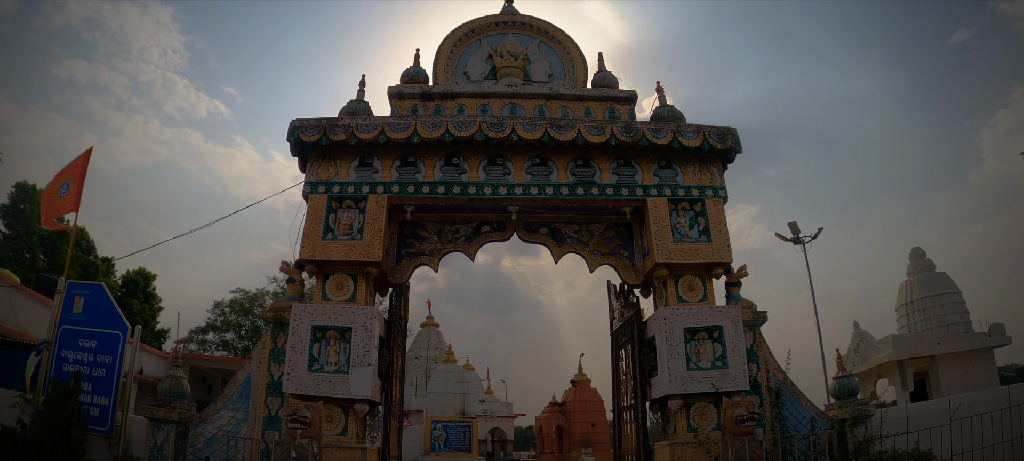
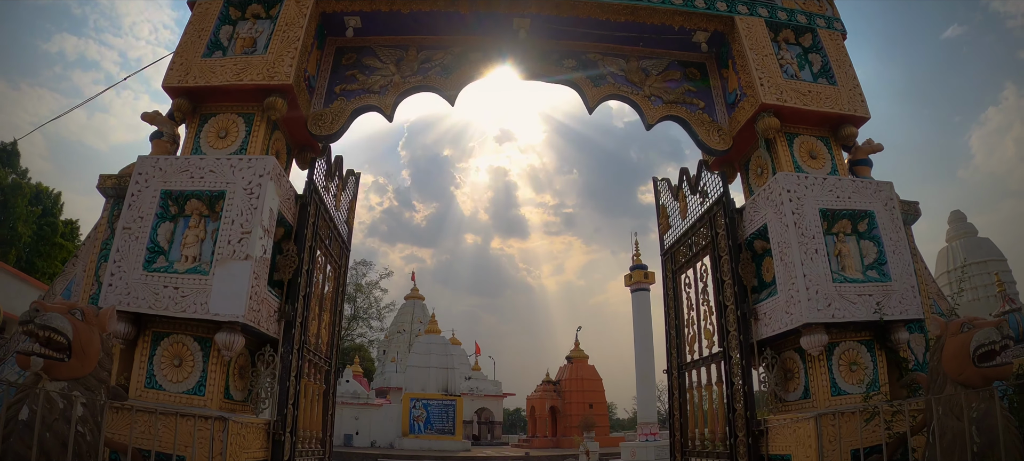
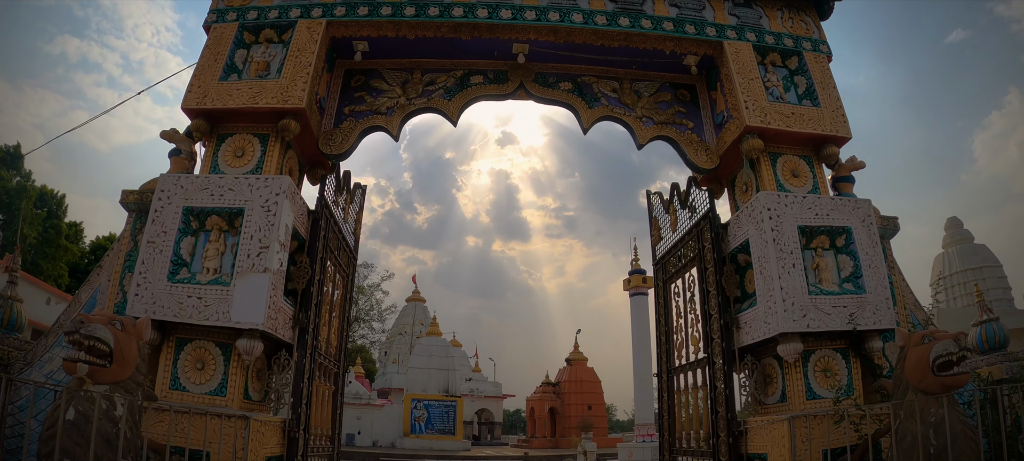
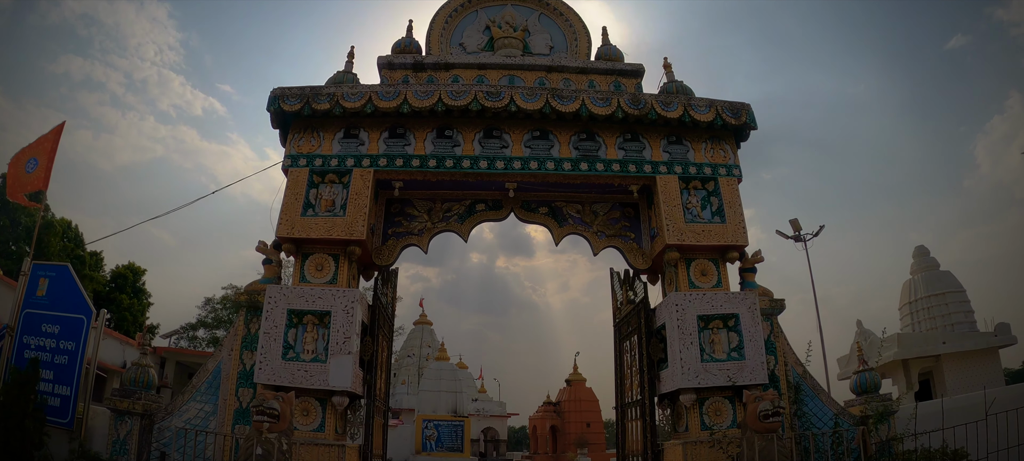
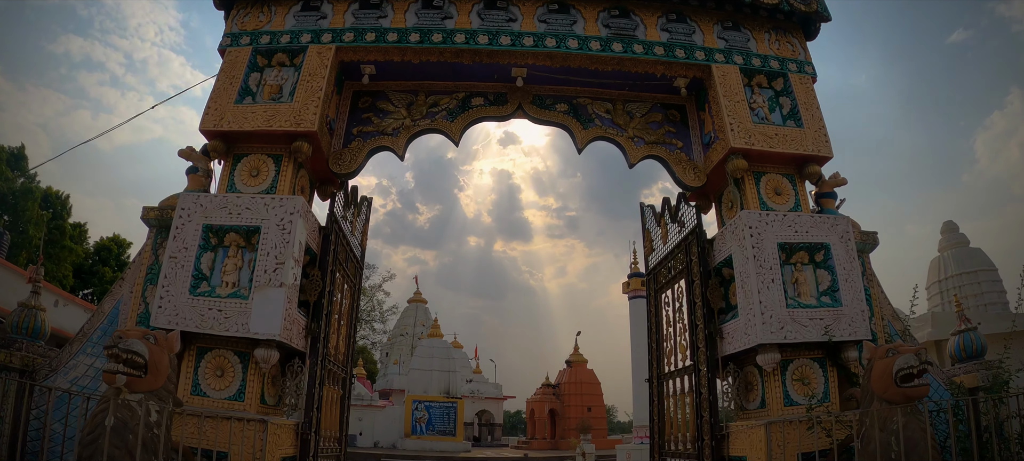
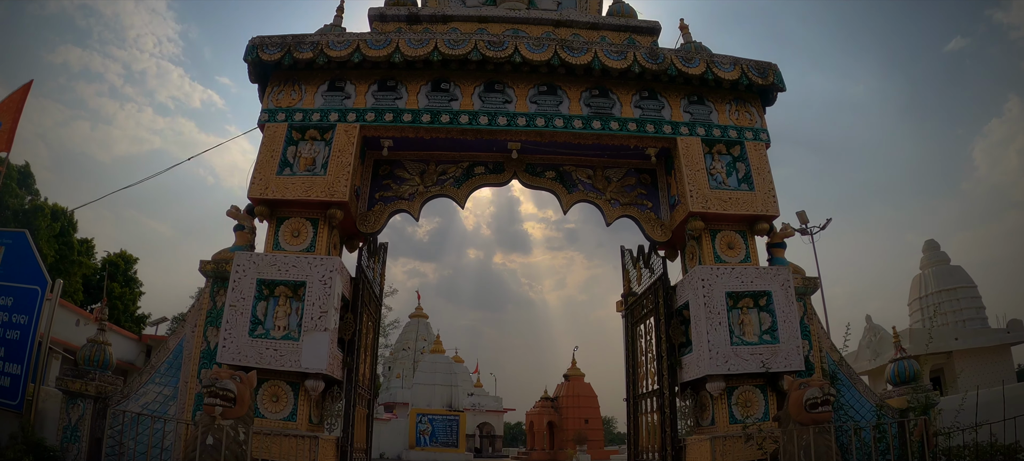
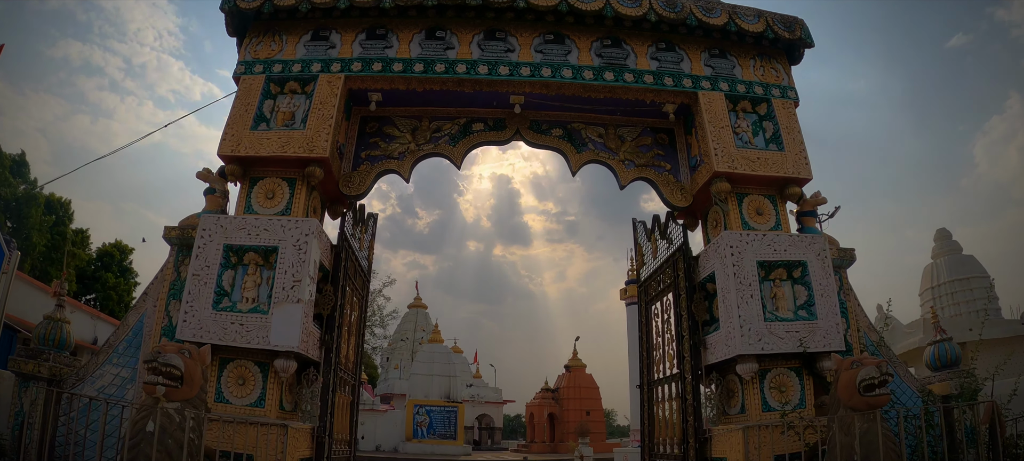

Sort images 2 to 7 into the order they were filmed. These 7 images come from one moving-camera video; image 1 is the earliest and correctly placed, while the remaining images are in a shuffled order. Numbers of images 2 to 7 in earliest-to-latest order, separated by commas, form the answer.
4, 6, 7, 5, 3, 2
